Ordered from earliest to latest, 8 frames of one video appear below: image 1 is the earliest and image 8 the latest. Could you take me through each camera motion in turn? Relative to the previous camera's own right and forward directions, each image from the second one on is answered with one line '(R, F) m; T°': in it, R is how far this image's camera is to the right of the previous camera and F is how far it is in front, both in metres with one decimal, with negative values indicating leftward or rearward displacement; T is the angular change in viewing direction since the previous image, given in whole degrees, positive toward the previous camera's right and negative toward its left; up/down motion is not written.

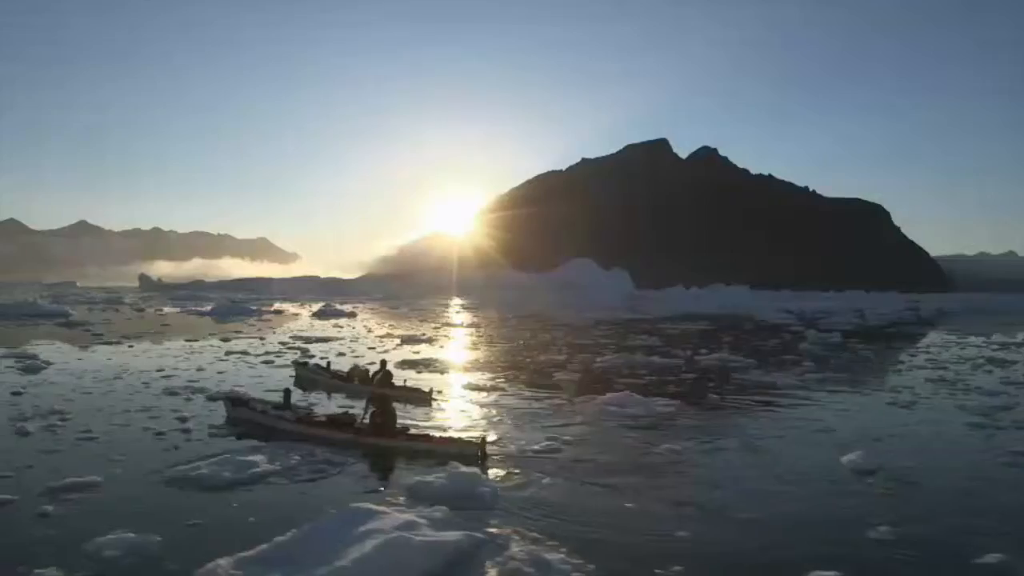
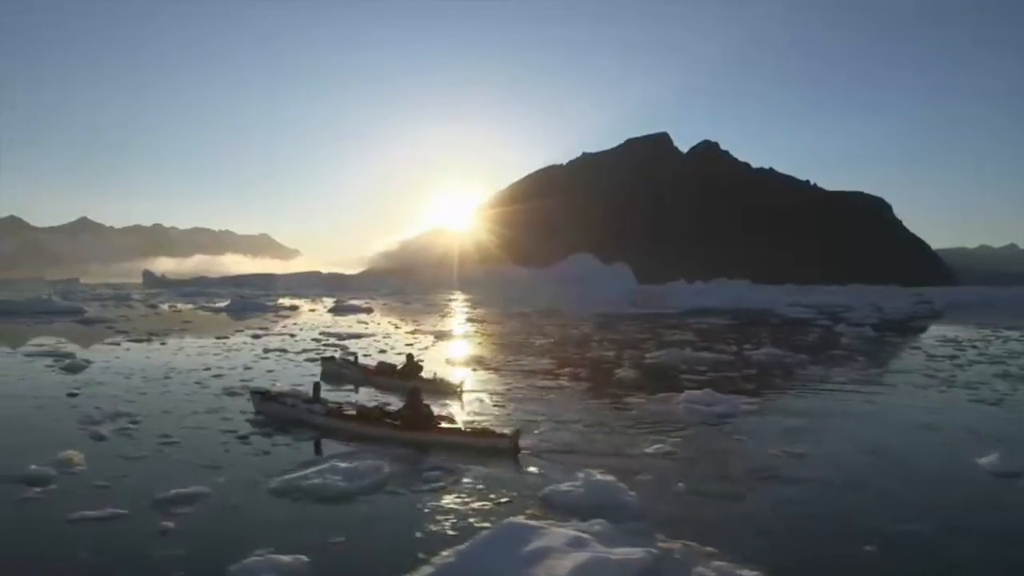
(-2.4, +1.1) m; 0°
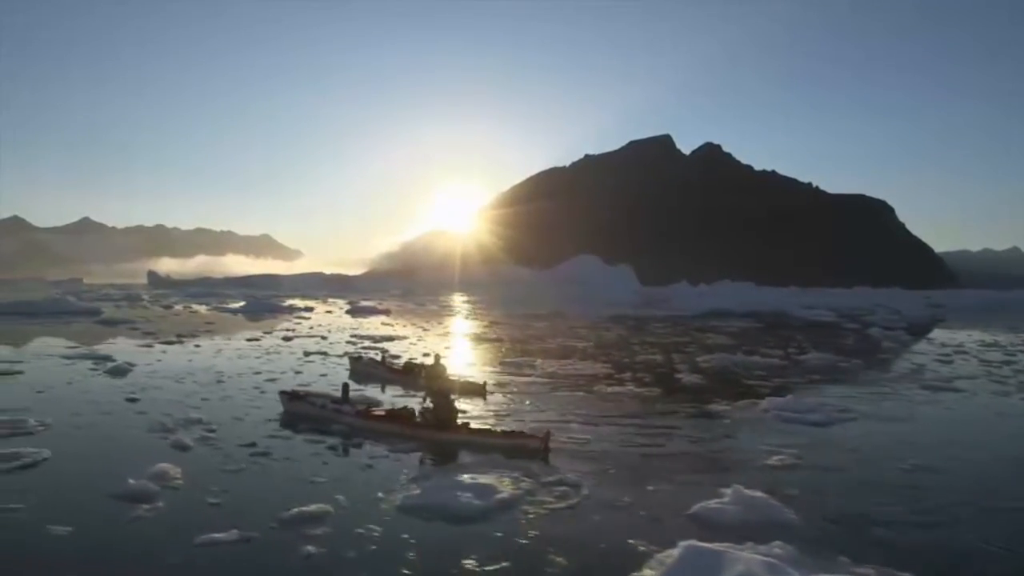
(-2.3, +1.0) m; 0°
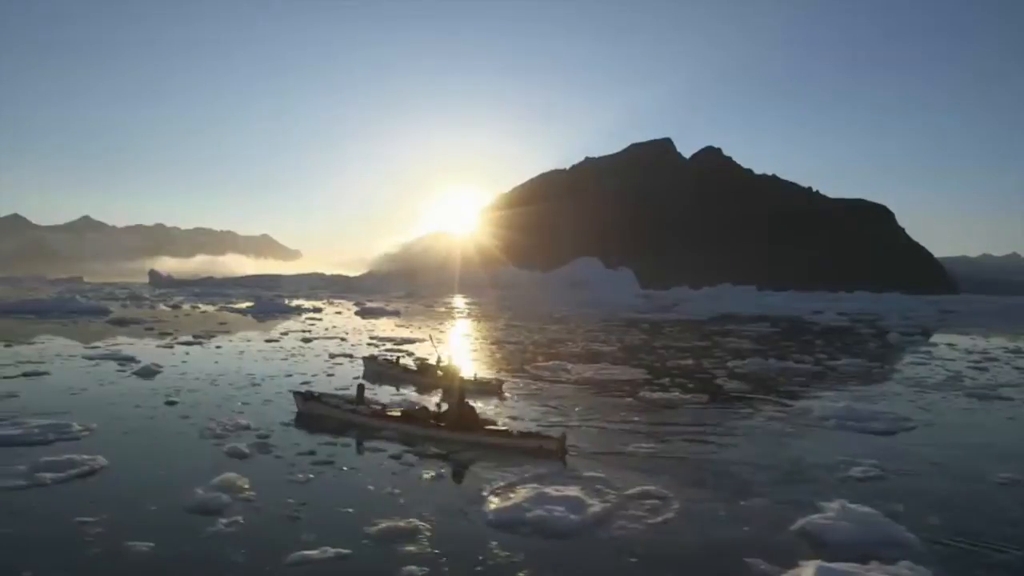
(-1.5, +0.6) m; 0°
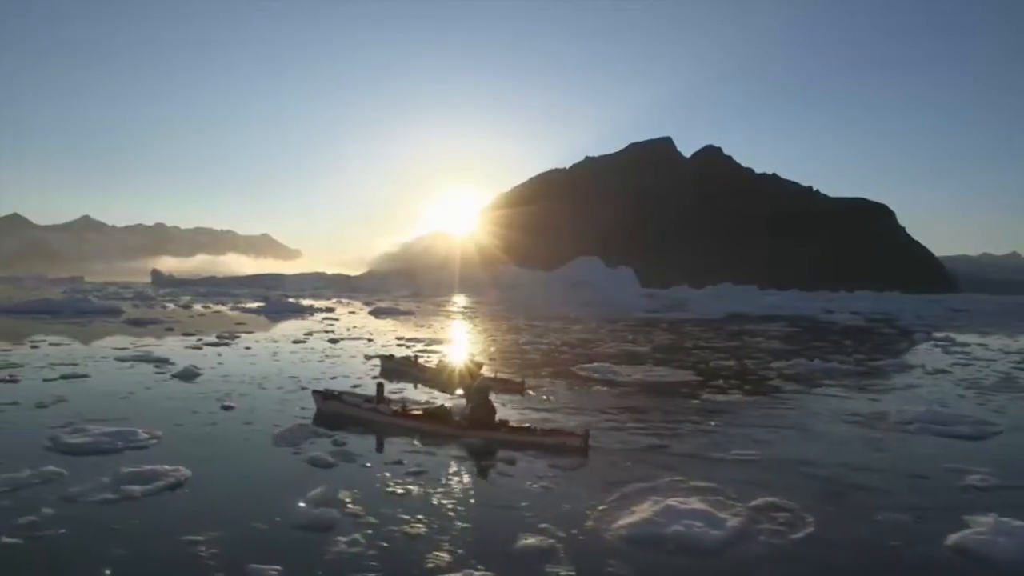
(-1.9, +0.8) m; 0°
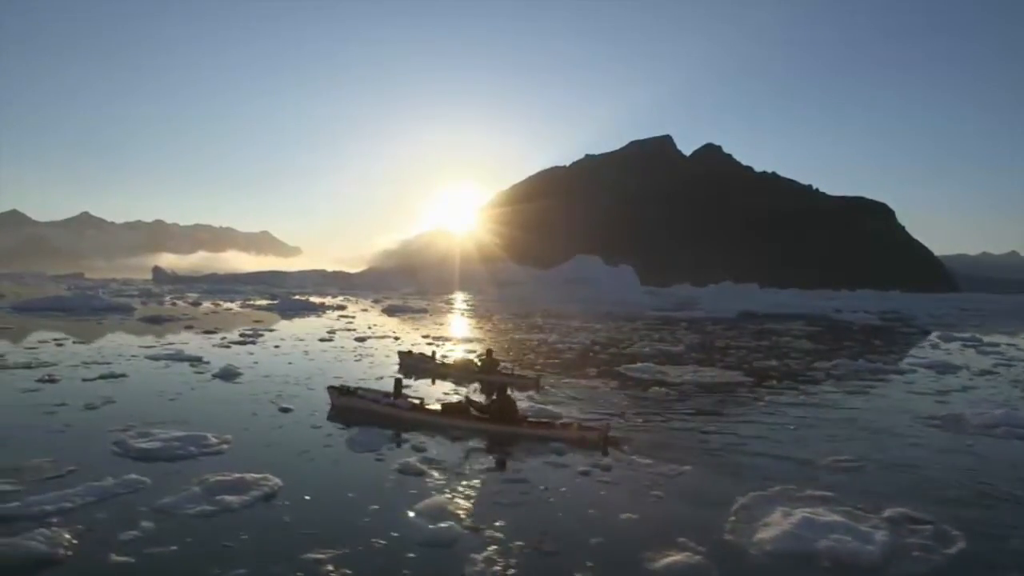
(-1.9, +0.8) m; 0°
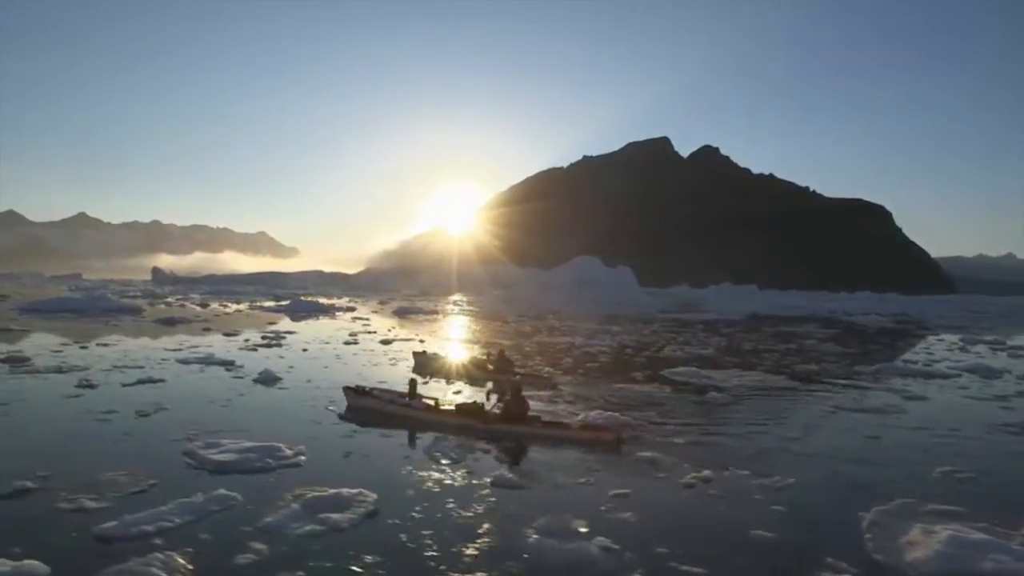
(-1.8, +0.7) m; 0°
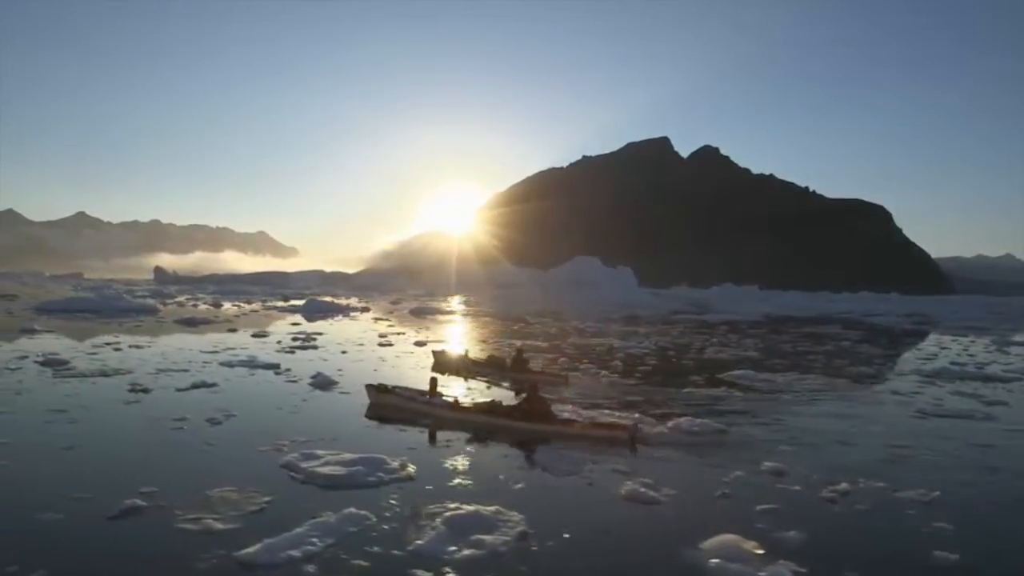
(-2.2, +0.9) m; 0°
